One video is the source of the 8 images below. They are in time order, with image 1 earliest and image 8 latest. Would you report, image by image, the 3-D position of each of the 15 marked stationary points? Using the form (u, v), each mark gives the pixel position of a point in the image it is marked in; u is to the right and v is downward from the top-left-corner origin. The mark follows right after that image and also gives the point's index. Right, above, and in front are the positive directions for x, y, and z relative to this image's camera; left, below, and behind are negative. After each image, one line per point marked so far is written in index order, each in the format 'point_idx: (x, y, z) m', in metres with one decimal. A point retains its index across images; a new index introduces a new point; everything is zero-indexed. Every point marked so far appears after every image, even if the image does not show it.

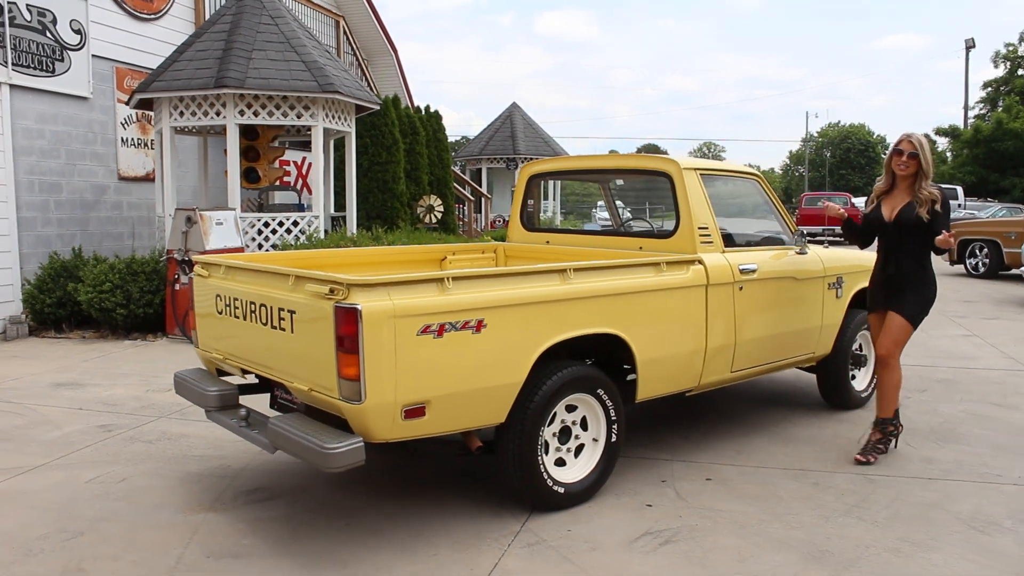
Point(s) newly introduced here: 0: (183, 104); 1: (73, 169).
0: (-4.3, +2.4, +11.3) m
1: (-6.4, +1.8, +12.7) m
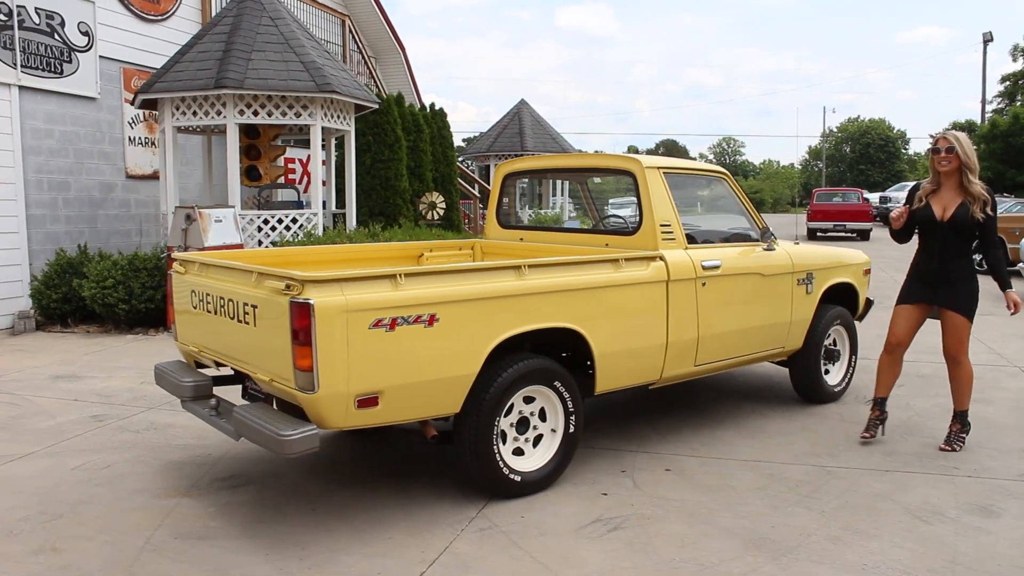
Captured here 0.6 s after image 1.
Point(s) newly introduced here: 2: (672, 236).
0: (-4.4, +2.5, +11.5) m
1: (-6.5, +1.8, +13.0) m
2: (+1.1, +0.3, +5.7) m
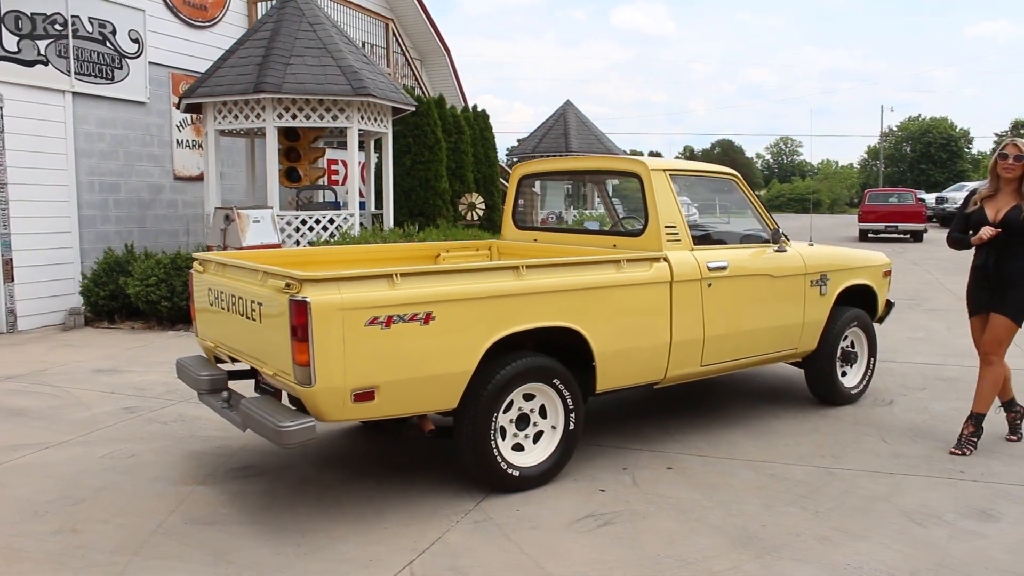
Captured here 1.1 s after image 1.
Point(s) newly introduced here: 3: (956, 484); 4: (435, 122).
0: (-3.9, +2.5, +11.9) m
1: (-5.9, +1.9, +13.5) m
2: (+1.1, +0.3, +5.8) m
3: (+2.6, -1.2, +5.1) m
4: (-1.4, +3.0, +15.9) m
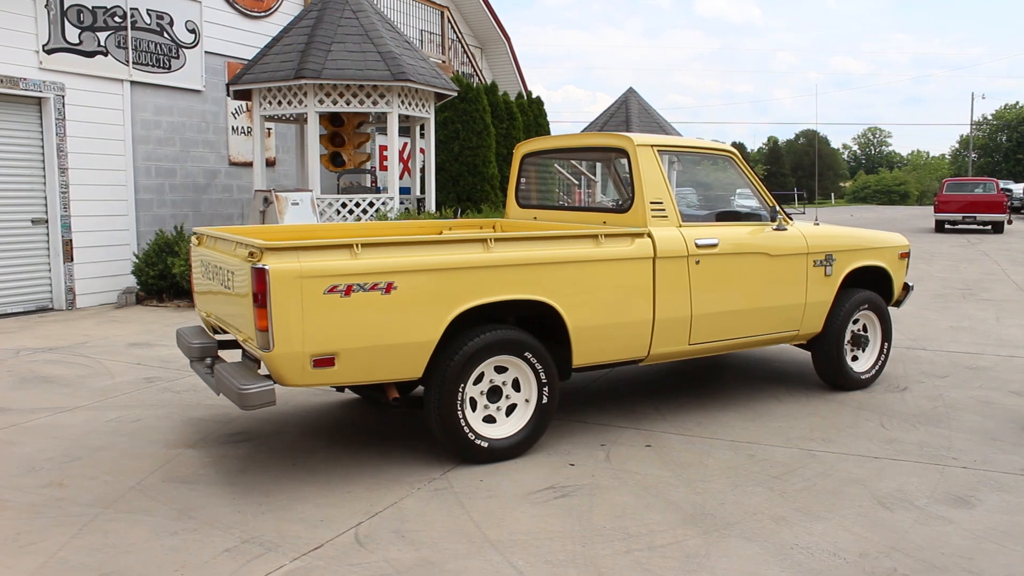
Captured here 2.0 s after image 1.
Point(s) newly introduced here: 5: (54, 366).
0: (-3.4, +2.7, +12.2) m
1: (-5.3, +2.2, +14.0) m
2: (+1.0, +0.5, +5.7) m
3: (+2.5, -1.0, +4.9) m
4: (-0.5, +3.3, +16.0) m
5: (-4.2, -0.7, +8.0) m
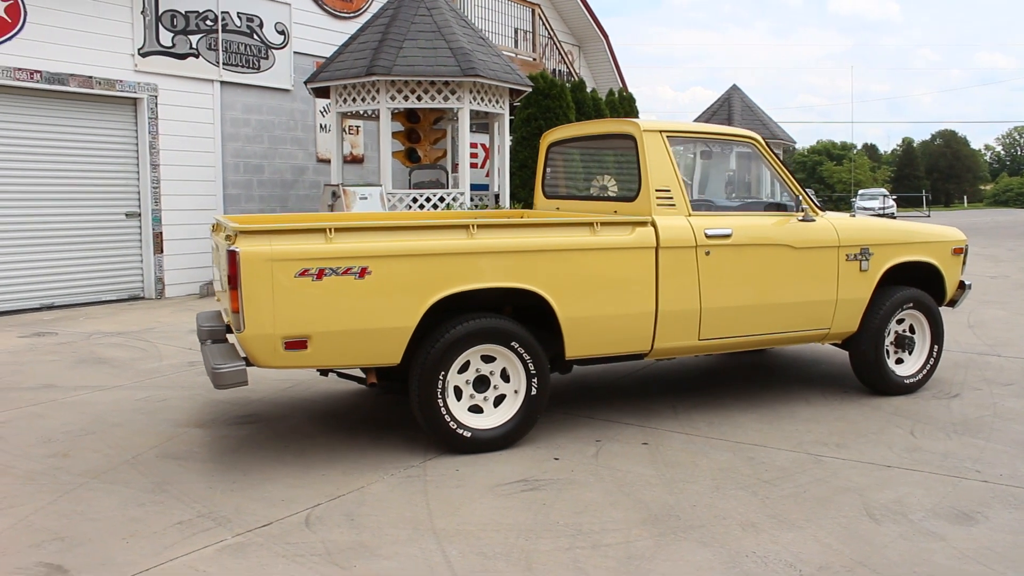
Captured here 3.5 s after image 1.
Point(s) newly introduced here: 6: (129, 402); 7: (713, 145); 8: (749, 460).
0: (-2.4, +2.8, +12.5) m
1: (-4.0, +2.3, +14.6) m
2: (+1.0, +0.5, +5.4) m
3: (+2.3, -1.0, +4.5) m
4: (+1.0, +3.3, +15.9) m
5: (-3.9, -0.6, +8.4) m
6: (-2.8, -0.8, +6.4) m
7: (+1.4, +1.0, +5.8) m
8: (+1.3, -1.0, +4.8) m
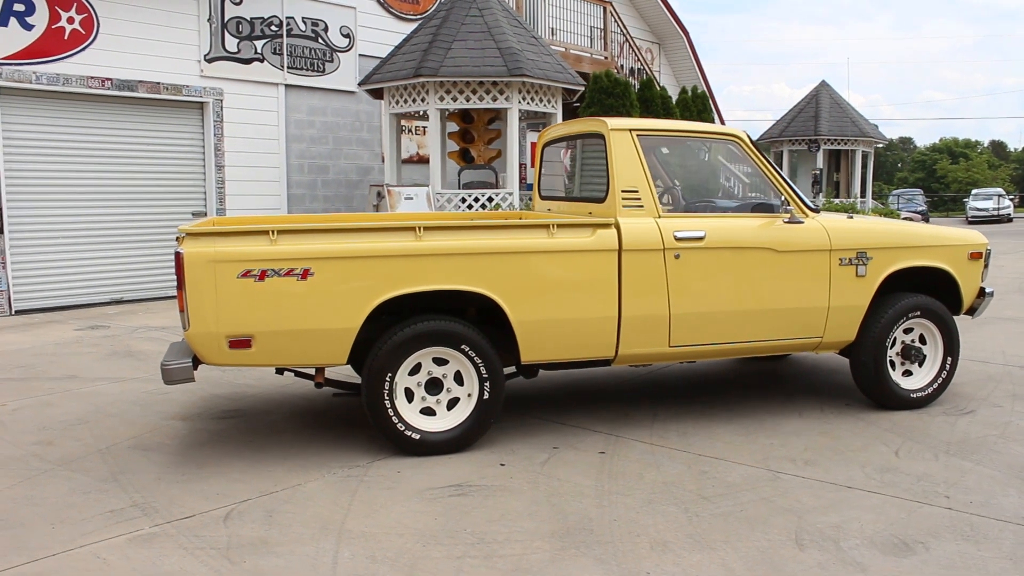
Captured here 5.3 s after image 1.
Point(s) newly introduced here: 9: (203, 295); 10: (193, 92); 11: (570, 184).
0: (-1.7, +2.9, +12.7) m
1: (-3.0, +2.3, +14.9) m
2: (+0.8, +0.5, +5.3) m
3: (+1.9, -1.1, +4.1) m
4: (+2.2, +3.3, +15.6) m
5: (-3.7, -0.6, +8.8) m
6: (-2.9, -0.8, +6.7) m
7: (+1.2, +0.9, +5.6) m
8: (+1.0, -1.0, +4.6) m
9: (-1.6, 0.0, +4.6) m
10: (-4.8, +2.9, +12.9) m
11: (+0.4, +0.7, +6.0) m
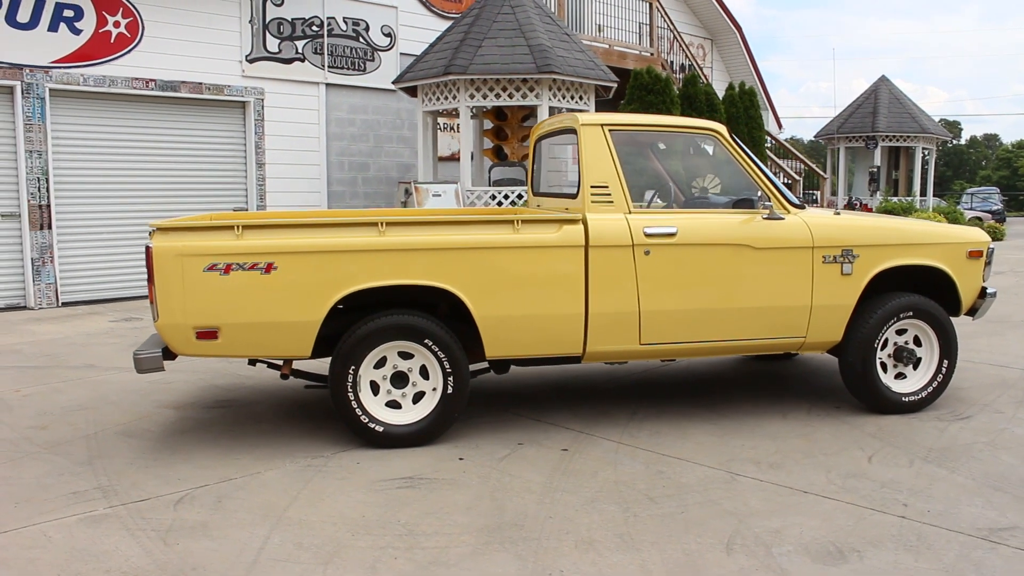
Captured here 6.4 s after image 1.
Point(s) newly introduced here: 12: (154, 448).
0: (-1.2, +2.9, +12.8) m
1: (-2.4, +2.4, +15.2) m
2: (+0.6, +0.5, +5.2) m
3: (+1.6, -1.0, +4.0) m
4: (+2.9, +3.3, +15.4) m
5: (-3.6, -0.5, +9.1) m
6: (-3.0, -0.8, +6.9) m
7: (+1.1, +1.0, +5.5) m
8: (+0.8, -1.0, +4.5) m
9: (-1.9, 0.0, +4.7) m
10: (-4.3, +3.0, +13.2) m
11: (+0.3, +0.8, +6.0) m
12: (-2.2, -1.0, +5.2) m
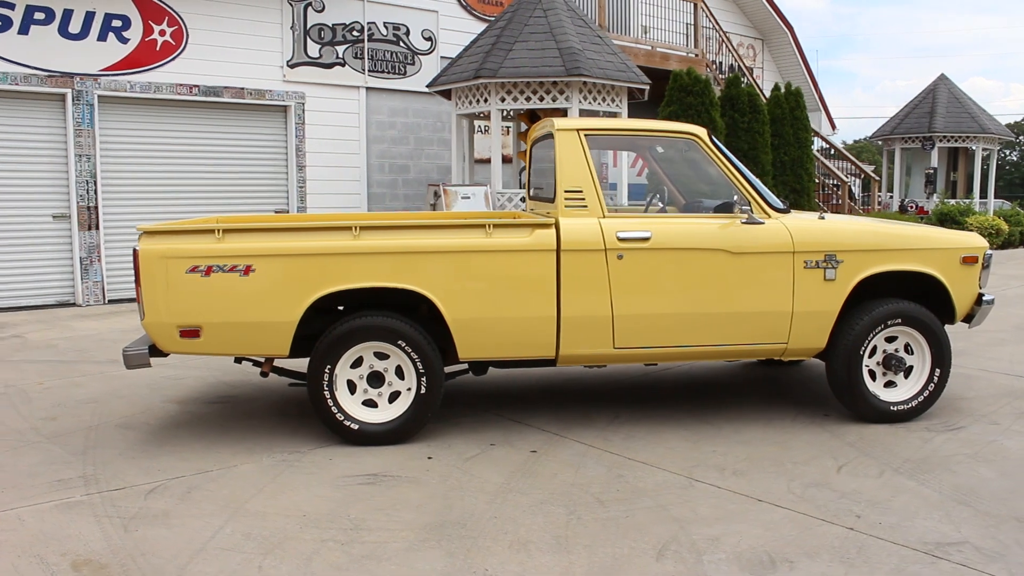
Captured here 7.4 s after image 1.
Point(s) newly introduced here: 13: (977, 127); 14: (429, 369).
0: (-0.7, +2.9, +13.0) m
1: (-1.7, +2.4, +15.4) m
2: (+0.5, +0.5, +5.2) m
3: (+1.4, -1.1, +3.9) m
4: (+3.5, +3.3, +15.2) m
5: (-3.4, -0.5, +9.5) m
6: (-3.0, -0.8, +7.3) m
7: (+1.0, +0.9, +5.5) m
8: (+0.5, -1.0, +4.5) m
9: (-2.1, 0.0, +4.9) m
10: (-3.7, +3.0, +13.6) m
11: (+0.2, +0.7, +6.0) m
12: (-2.3, -1.0, +5.4) m
13: (+10.6, +3.7, +19.5) m
14: (-0.5, -0.5, +5.1) m
